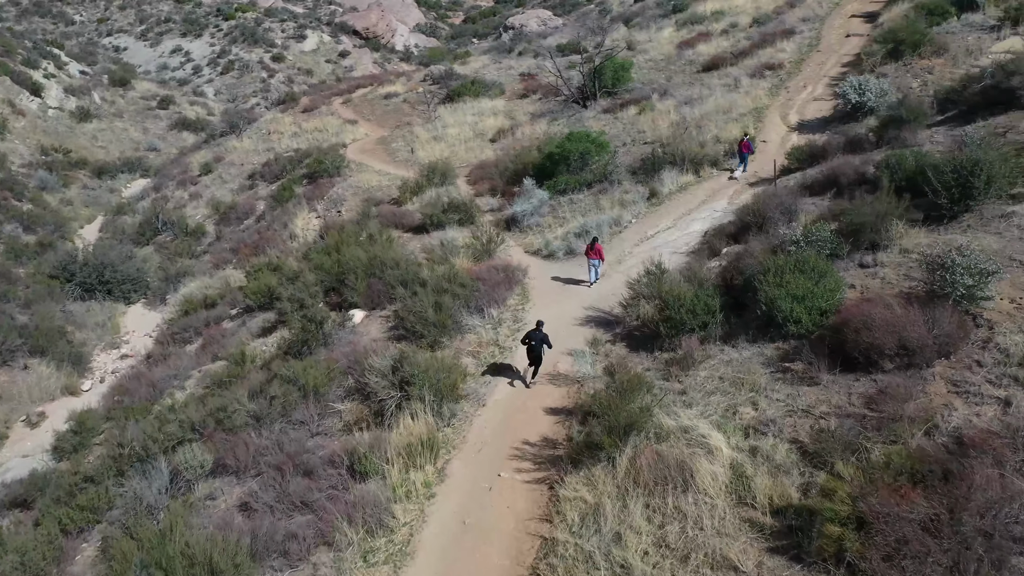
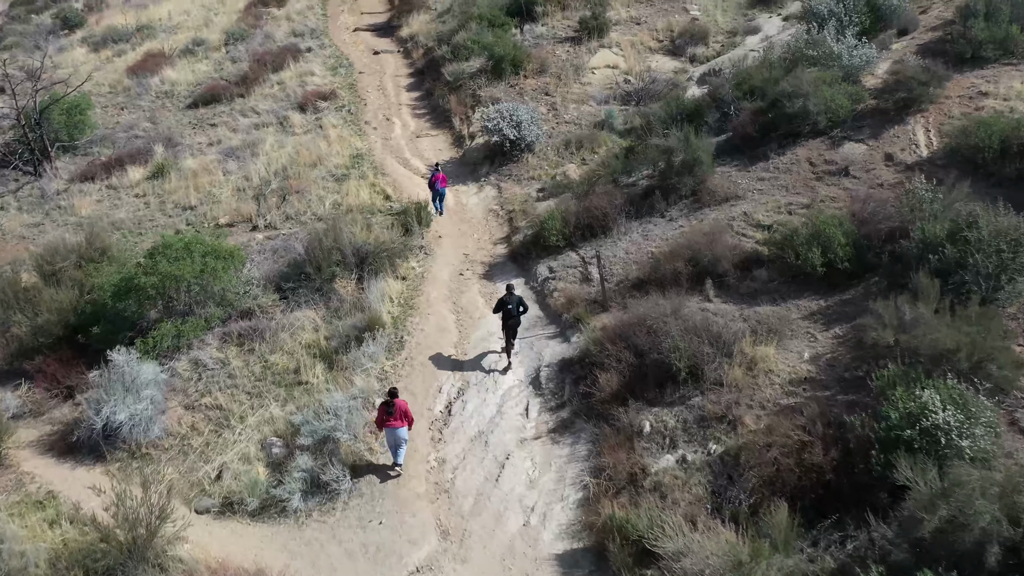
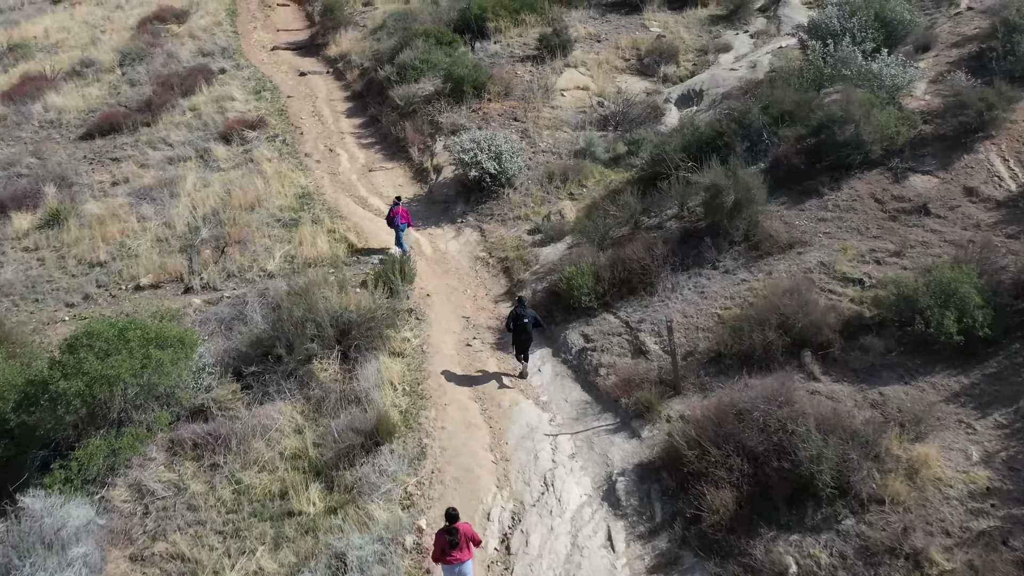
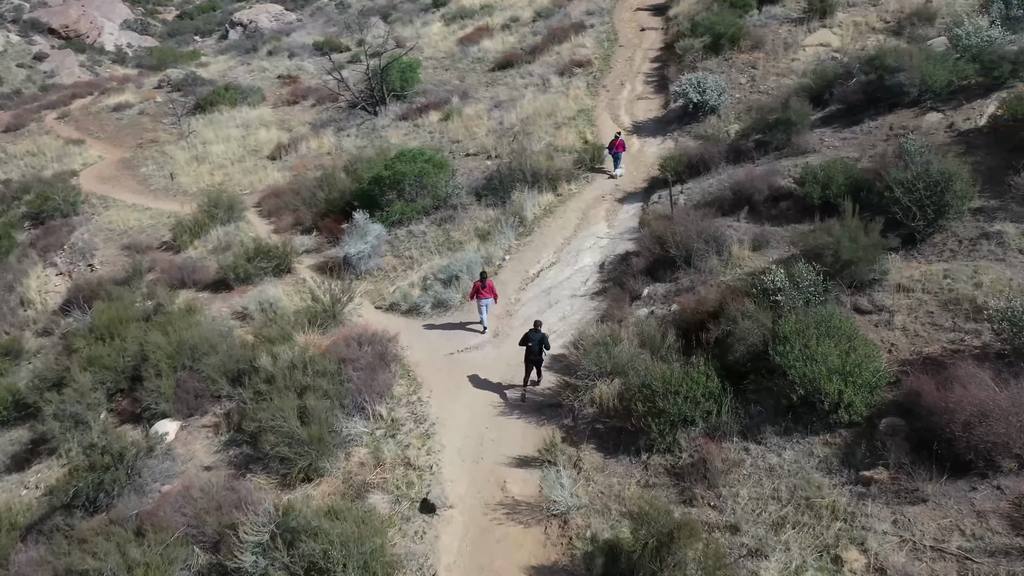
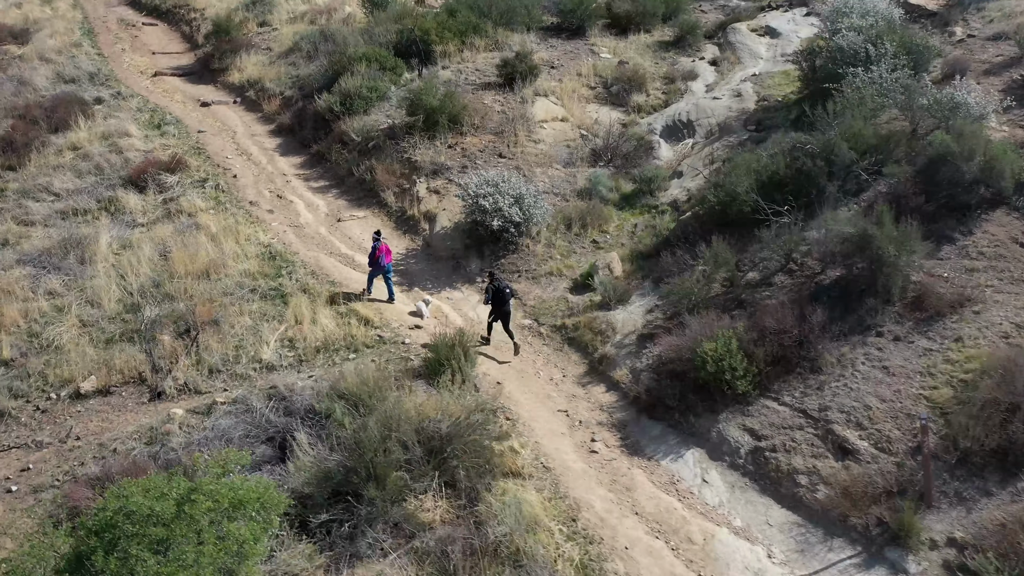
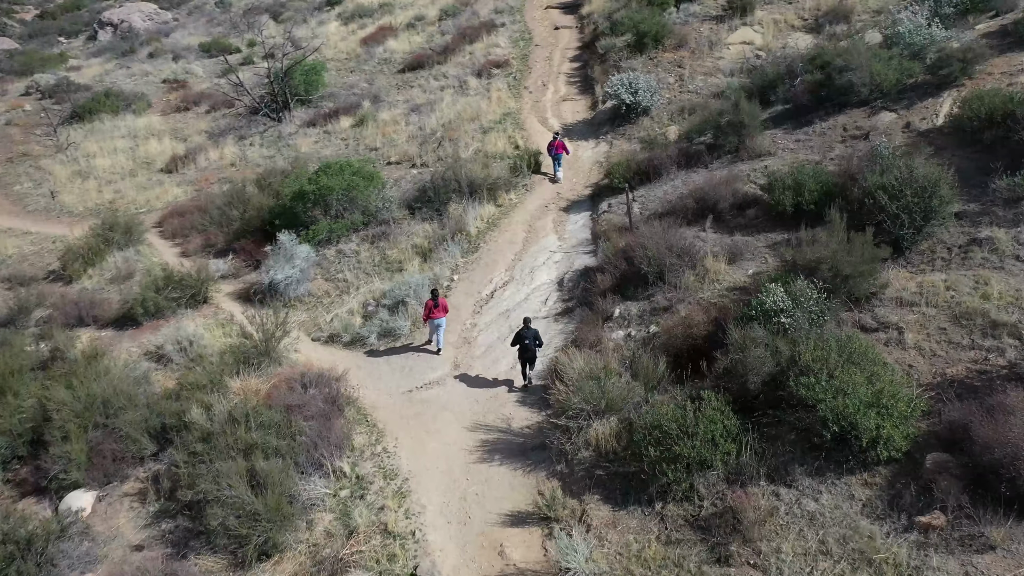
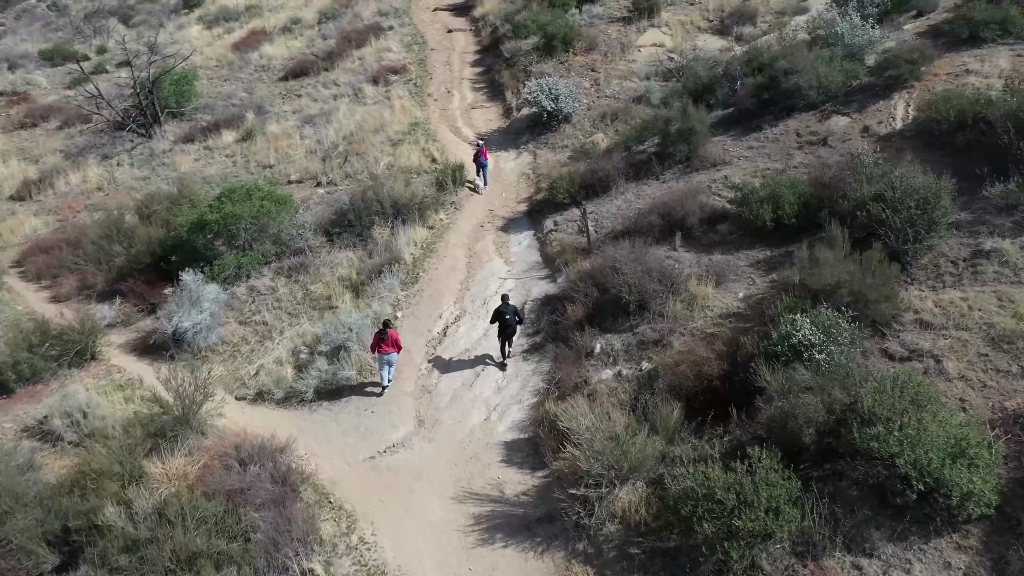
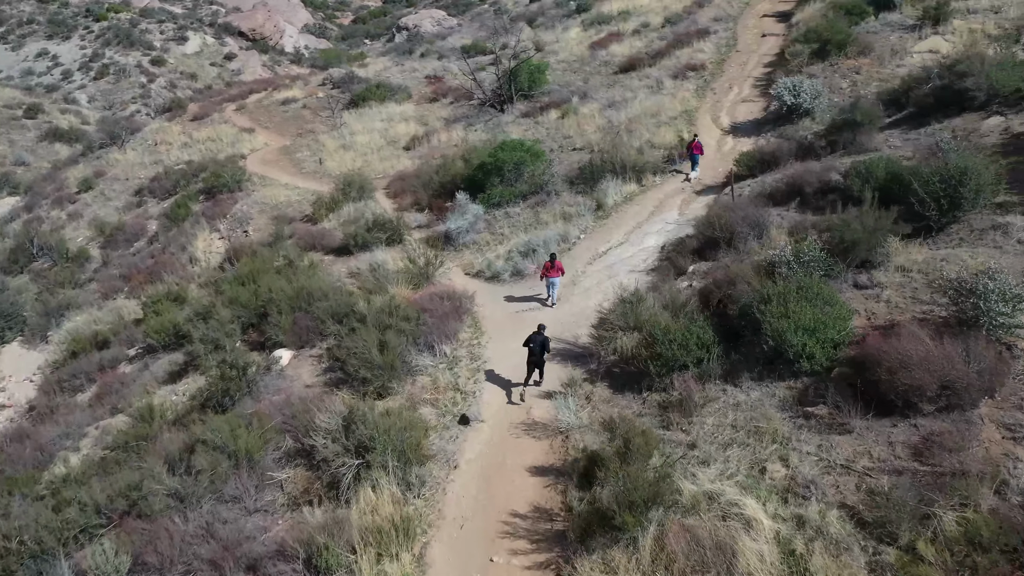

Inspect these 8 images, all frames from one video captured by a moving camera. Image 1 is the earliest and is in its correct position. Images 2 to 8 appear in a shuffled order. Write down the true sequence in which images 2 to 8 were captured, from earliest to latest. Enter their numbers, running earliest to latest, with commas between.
8, 4, 6, 7, 2, 3, 5
